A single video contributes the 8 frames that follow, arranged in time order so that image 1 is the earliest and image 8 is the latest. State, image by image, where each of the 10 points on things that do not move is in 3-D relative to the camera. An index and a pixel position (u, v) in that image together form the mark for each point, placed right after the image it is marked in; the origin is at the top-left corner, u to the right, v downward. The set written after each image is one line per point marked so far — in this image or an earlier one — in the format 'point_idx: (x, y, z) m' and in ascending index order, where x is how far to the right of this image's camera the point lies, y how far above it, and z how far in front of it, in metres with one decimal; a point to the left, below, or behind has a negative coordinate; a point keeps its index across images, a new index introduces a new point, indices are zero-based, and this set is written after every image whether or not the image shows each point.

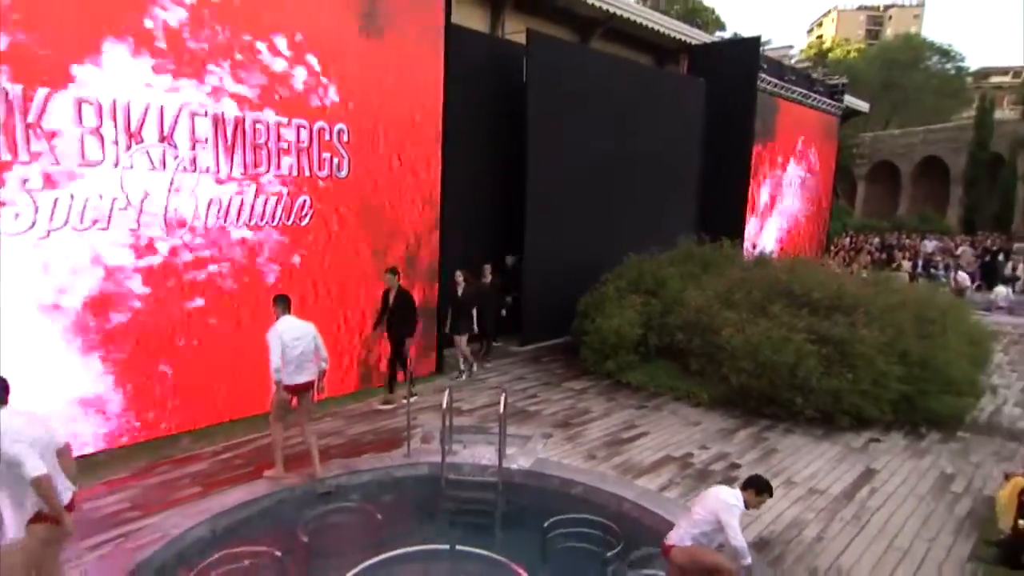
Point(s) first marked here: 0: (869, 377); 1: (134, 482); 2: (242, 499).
0: (+4.6, -1.2, +7.8) m
1: (-3.2, -1.8, +5.0) m
2: (-2.1, -1.8, +4.7) m
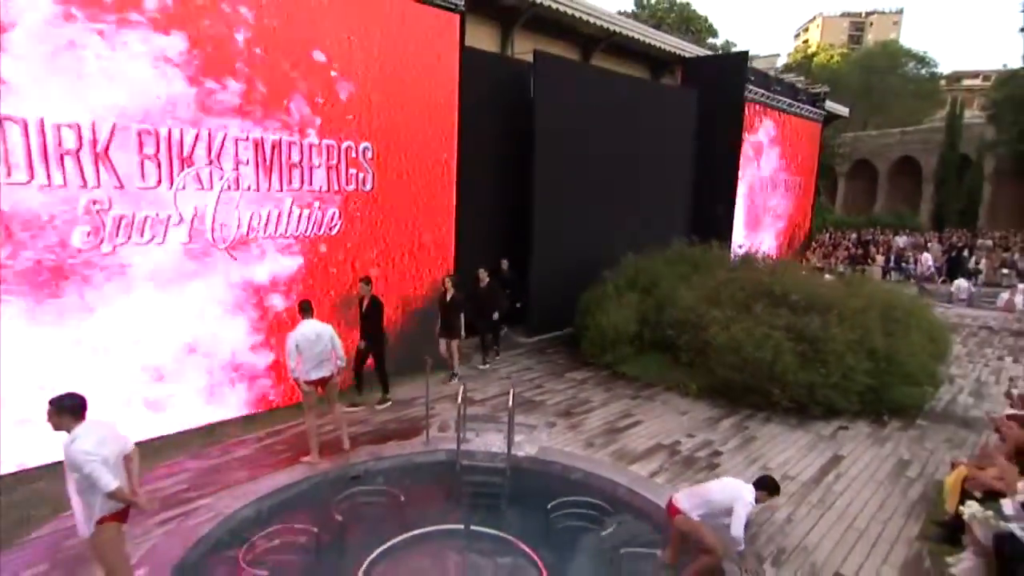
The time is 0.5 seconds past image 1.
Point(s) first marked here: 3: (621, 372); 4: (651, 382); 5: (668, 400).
0: (+4.8, -1.1, +8.1) m
1: (-3.2, -2.0, +5.9) m
2: (-2.1, -2.0, +5.5) m
3: (+2.1, -1.4, +9.5) m
4: (+2.5, -1.5, +9.2) m
5: (+2.5, -1.7, +8.5) m
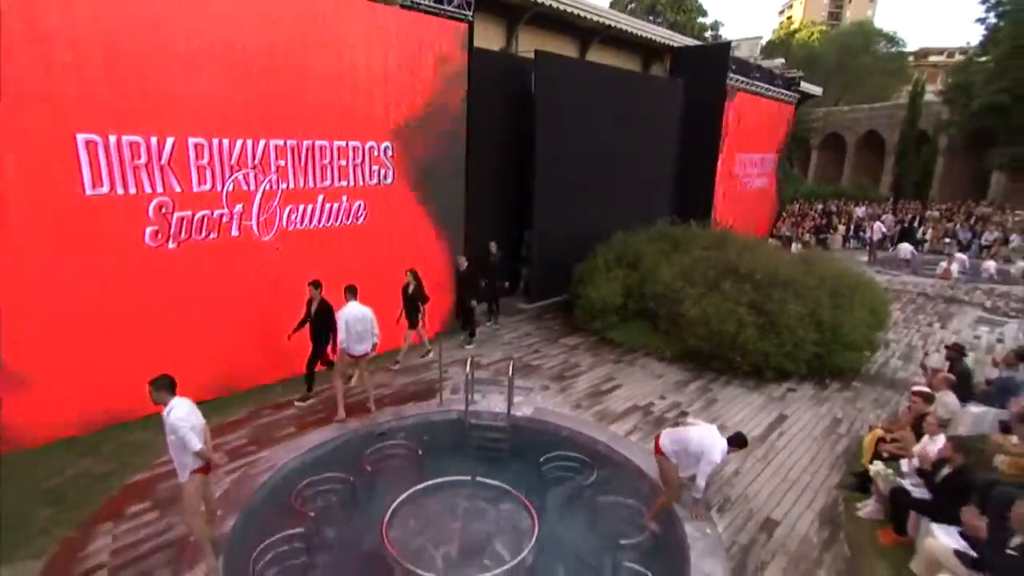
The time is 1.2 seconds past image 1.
0: (+4.7, -0.8, +9.3) m
1: (-3.2, -1.7, +6.8) m
2: (-2.1, -1.8, +6.4) m
3: (+1.9, -0.9, +10.5) m
4: (+2.3, -1.1, +10.3) m
5: (+2.4, -1.3, +9.7) m
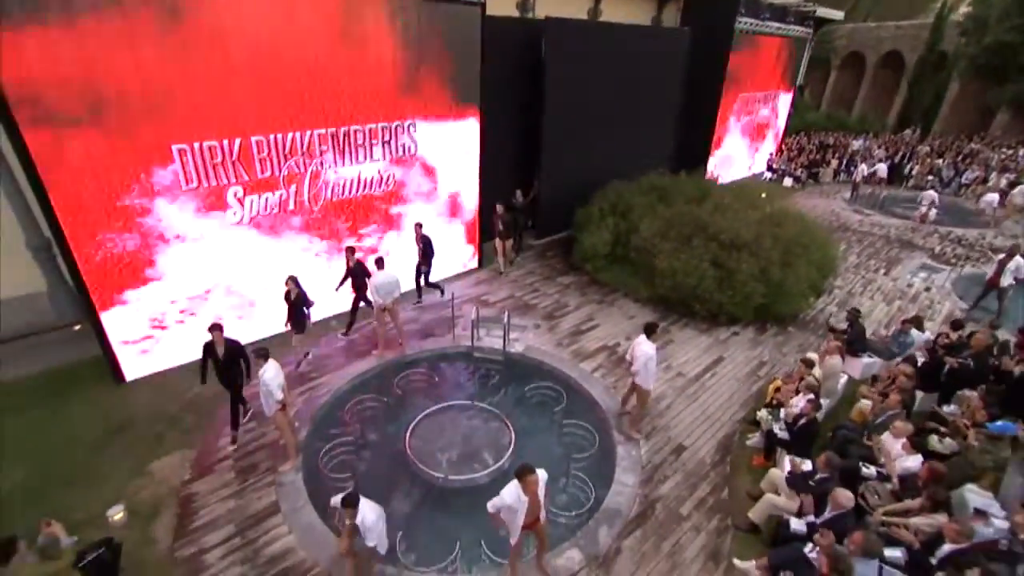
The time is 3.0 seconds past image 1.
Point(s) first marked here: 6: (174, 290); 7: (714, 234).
0: (+4.6, -0.1, +11.1) m
1: (-3.3, -1.1, +8.9) m
2: (-2.3, -1.3, +8.6) m
3: (+1.9, +0.2, +12.4) m
4: (+2.3, 0.0, +12.2) m
5: (+2.3, -0.4, +11.6) m
6: (-5.1, 0.0, +8.2) m
7: (+4.3, +1.2, +11.8) m
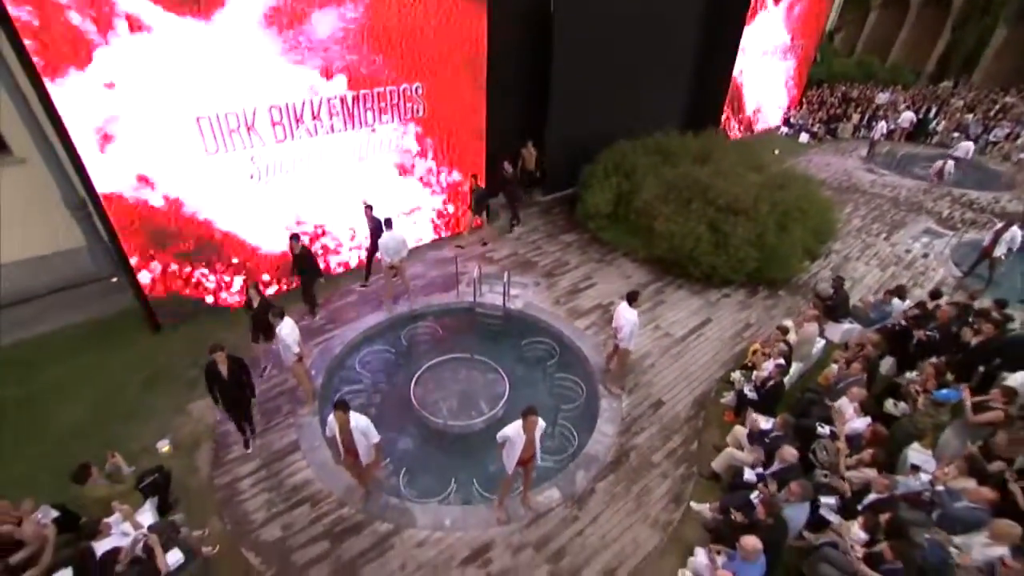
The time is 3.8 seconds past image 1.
0: (+4.7, +0.6, +11.6) m
1: (-3.4, -0.3, +9.7) m
2: (-2.3, -0.6, +9.4) m
3: (+2.0, +1.2, +12.9) m
4: (+2.4, +0.9, +12.7) m
5: (+2.4, +0.5, +12.1) m
6: (-5.1, +0.7, +9.0) m
7: (+4.4, +2.0, +12.2) m
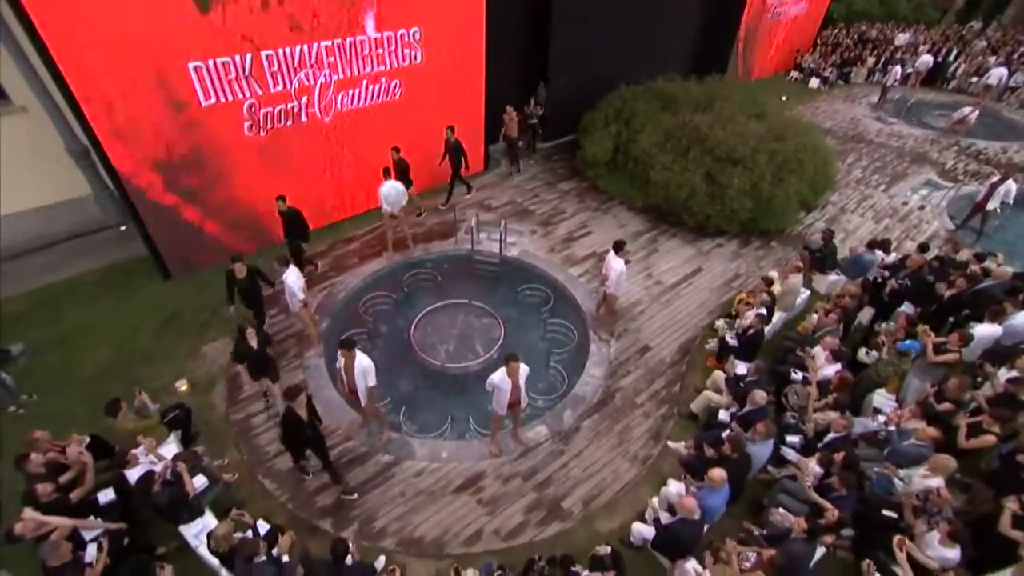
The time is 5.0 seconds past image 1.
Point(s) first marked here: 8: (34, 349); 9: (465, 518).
0: (+4.6, +1.7, +11.8) m
1: (-3.4, +0.6, +10.1) m
2: (-2.4, +0.3, +9.8) m
3: (+2.0, +2.4, +13.0) m
4: (+2.4, +2.1, +12.9) m
5: (+2.3, +1.7, +12.4) m
6: (-5.1, +1.6, +9.2) m
7: (+4.4, +3.1, +12.2) m
8: (-7.3, -0.9, +8.4) m
9: (-0.6, -2.8, +6.7) m
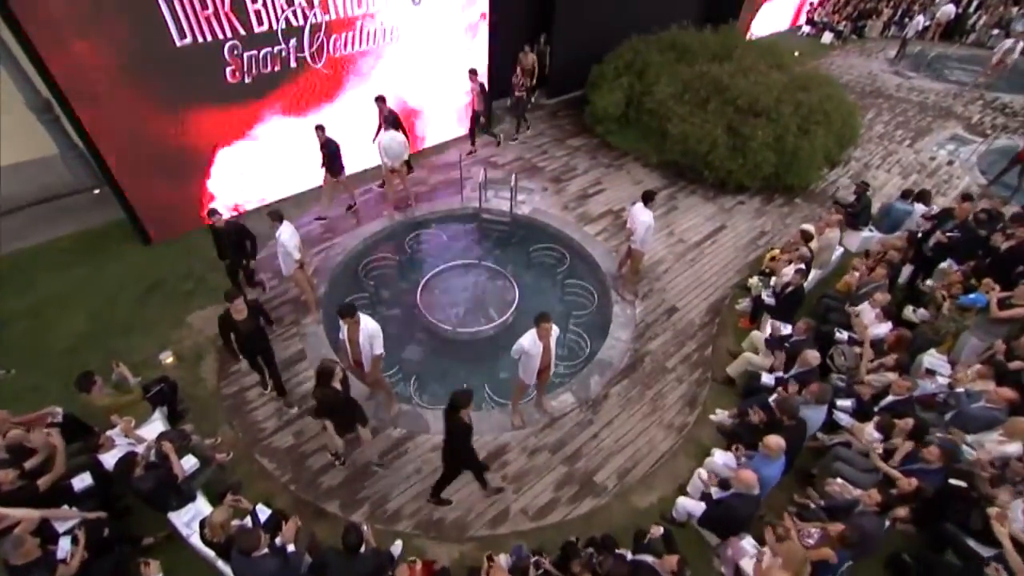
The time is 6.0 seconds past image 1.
0: (+4.8, +2.5, +11.0) m
1: (-3.2, +1.2, +9.2) m
2: (-2.2, +0.9, +9.0) m
3: (+2.1, +3.2, +12.2) m
4: (+2.5, +2.9, +12.0) m
5: (+2.5, +2.5, +11.6) m
6: (-4.9, +2.1, +8.3) m
7: (+4.6, +3.9, +11.4) m
8: (-7.1, -0.5, +7.6) m
9: (-0.3, -2.3, +6.1) m
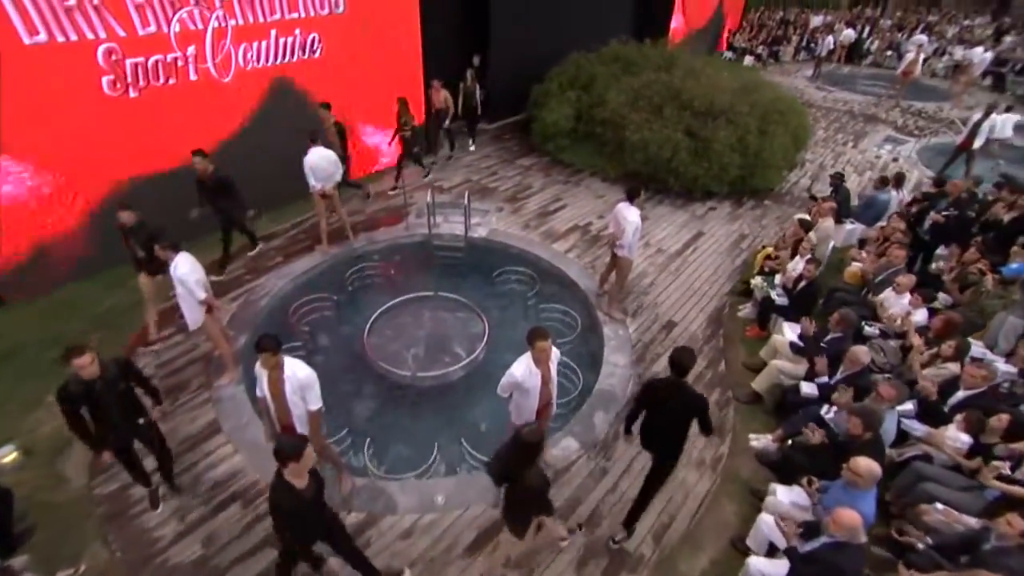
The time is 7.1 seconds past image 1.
0: (+3.8, +2.3, +10.3) m
1: (-3.8, +0.4, +7.6) m
2: (-2.7, +0.3, +7.4) m
3: (+1.0, +2.6, +11.3) m
4: (+1.4, +2.4, +11.1) m
5: (+1.5, +2.0, +10.6) m
6: (-5.5, +1.3, +6.6) m
7: (+3.4, +3.6, +10.8) m
8: (-7.3, -1.4, +5.4) m
9: (-0.2, -2.4, +4.4) m
